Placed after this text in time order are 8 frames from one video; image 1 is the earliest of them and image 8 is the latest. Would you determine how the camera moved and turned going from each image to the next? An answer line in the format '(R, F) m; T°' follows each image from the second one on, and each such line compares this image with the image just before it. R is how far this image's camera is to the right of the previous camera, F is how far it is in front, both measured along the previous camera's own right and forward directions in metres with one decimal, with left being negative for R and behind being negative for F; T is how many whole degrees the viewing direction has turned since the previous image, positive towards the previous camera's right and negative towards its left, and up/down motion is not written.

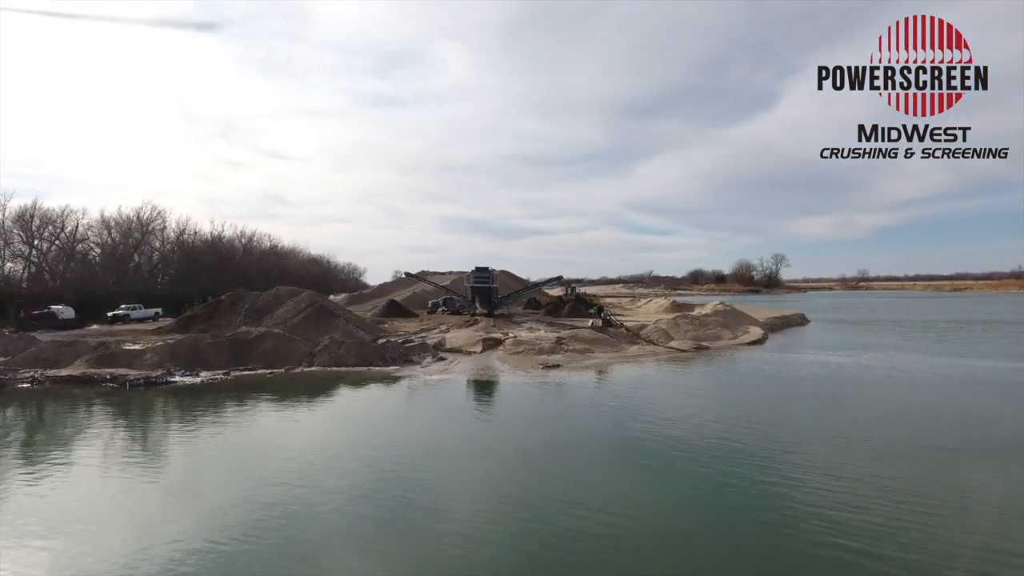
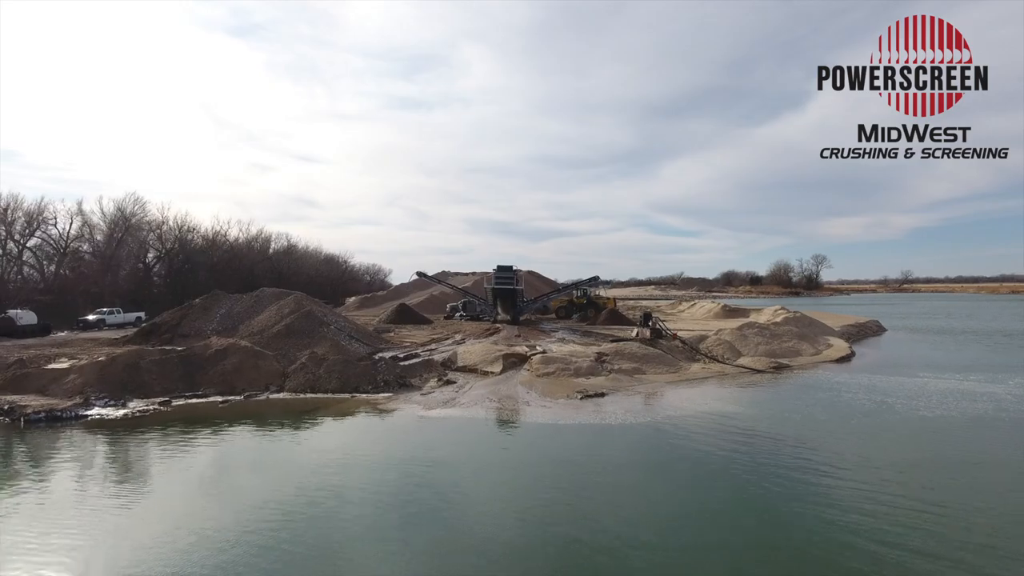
(0.0, +4.3) m; -2°
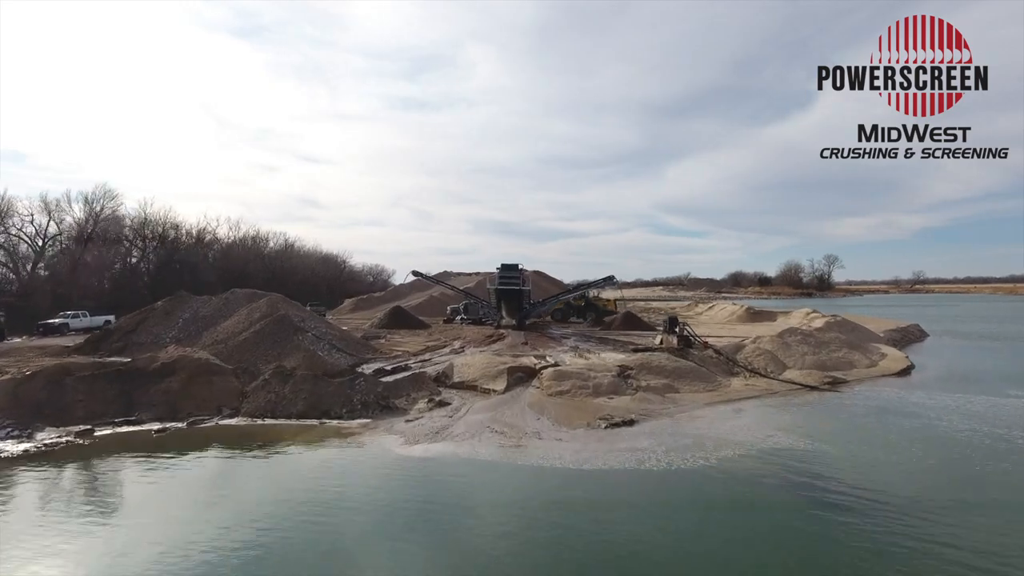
(0.0, +2.6) m; 0°
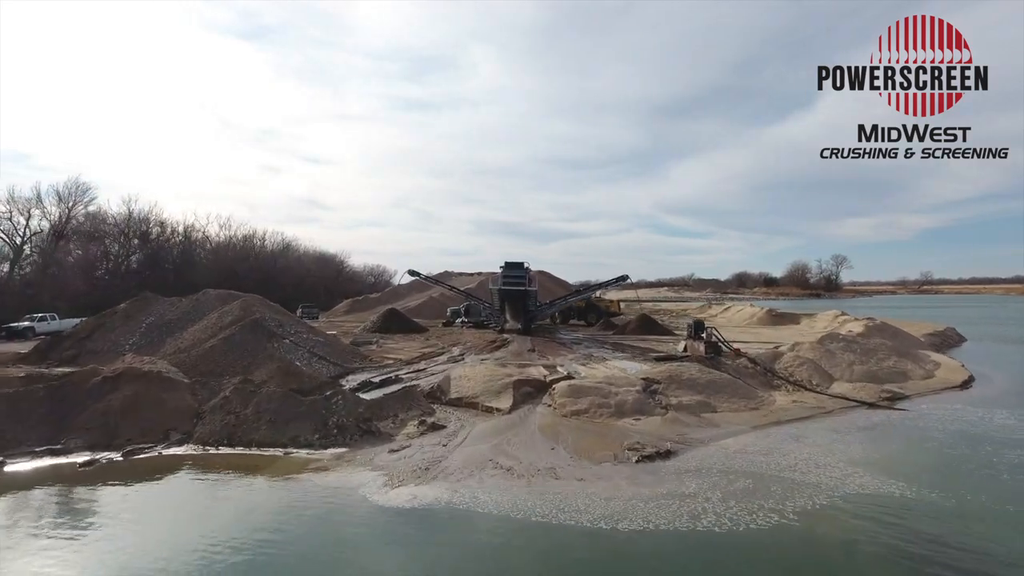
(-0.1, +2.0) m; 0°
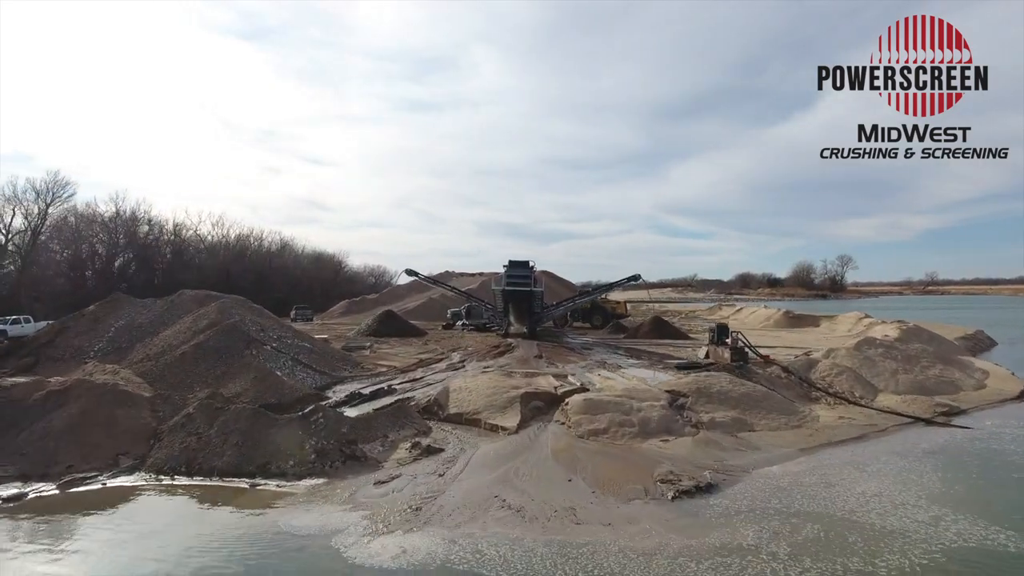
(-0.1, +1.4) m; 0°
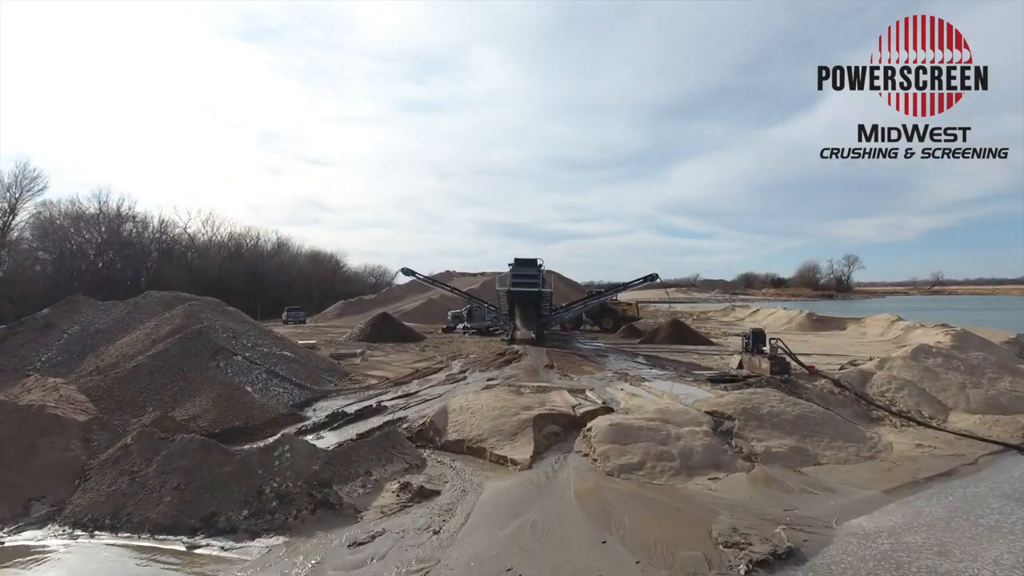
(-0.1, +1.7) m; 0°
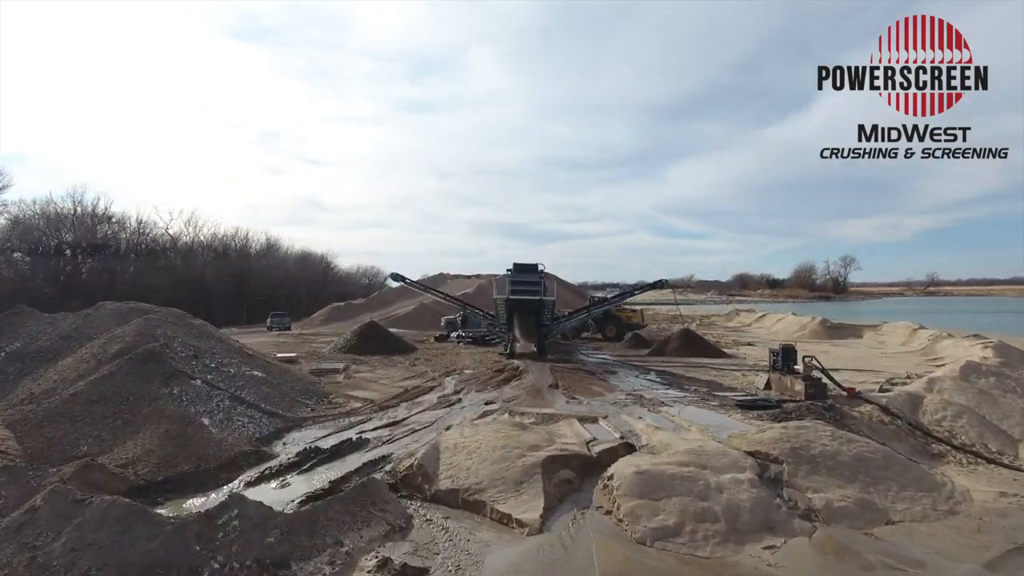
(-0.1, +1.4) m; +1°
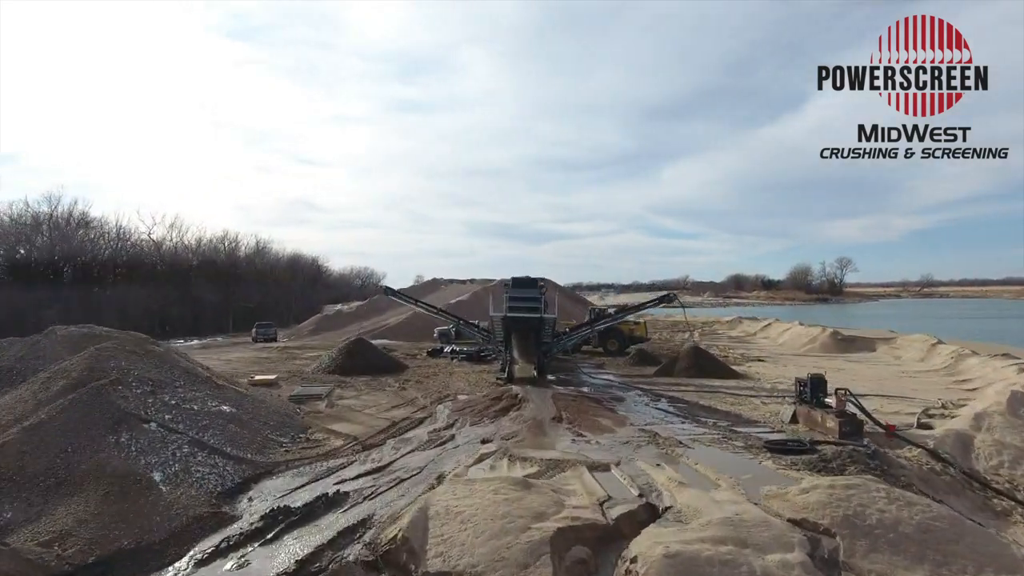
(-0.1, +1.2) m; +1°
